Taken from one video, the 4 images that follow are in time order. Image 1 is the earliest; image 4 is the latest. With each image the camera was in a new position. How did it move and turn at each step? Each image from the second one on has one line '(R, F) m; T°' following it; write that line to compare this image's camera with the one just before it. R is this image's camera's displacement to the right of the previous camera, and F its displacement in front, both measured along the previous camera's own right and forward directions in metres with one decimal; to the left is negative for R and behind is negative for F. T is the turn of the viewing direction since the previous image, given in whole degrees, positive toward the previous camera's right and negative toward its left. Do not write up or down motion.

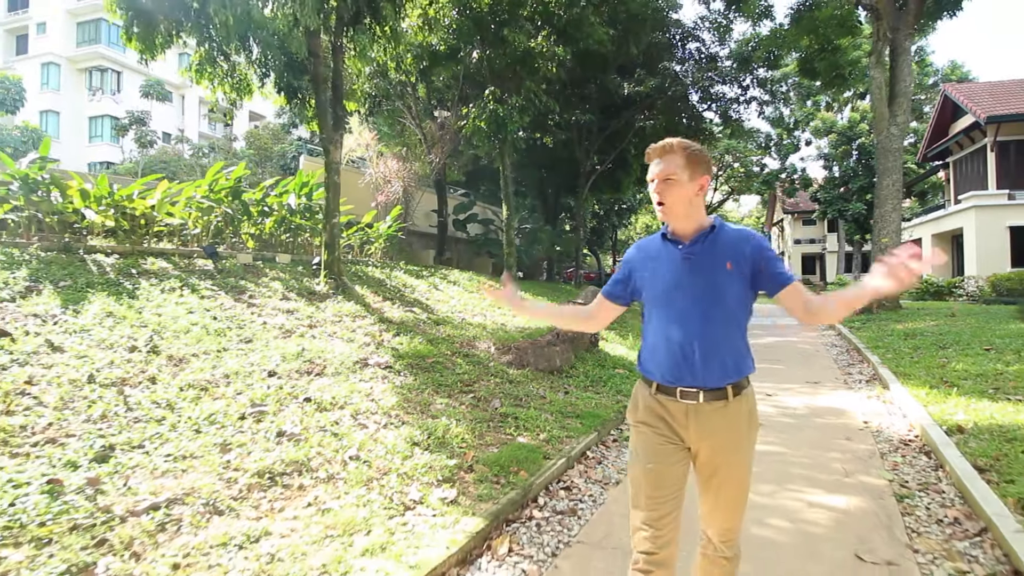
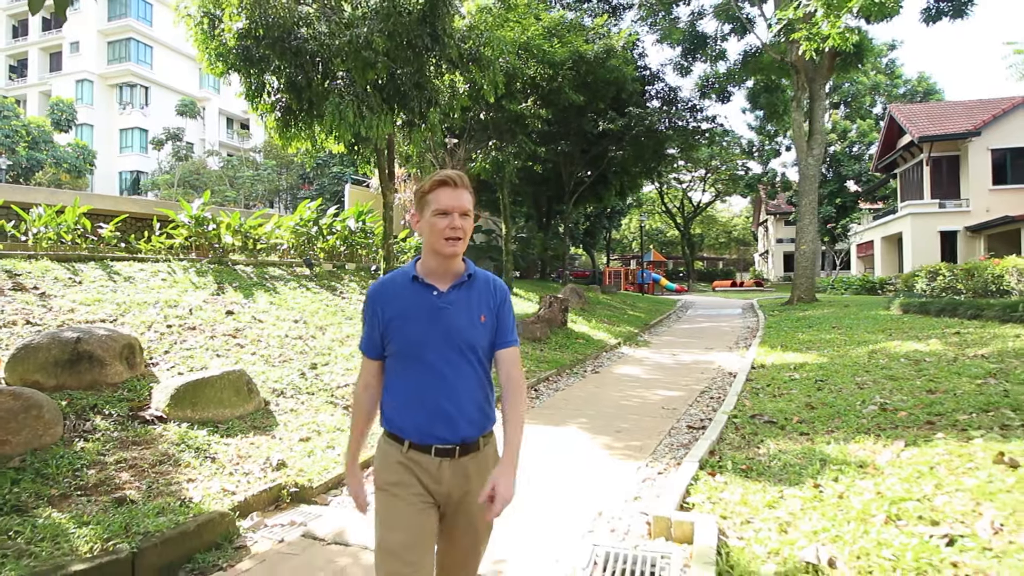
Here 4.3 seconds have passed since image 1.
(+0.1, -3.6) m; 0°
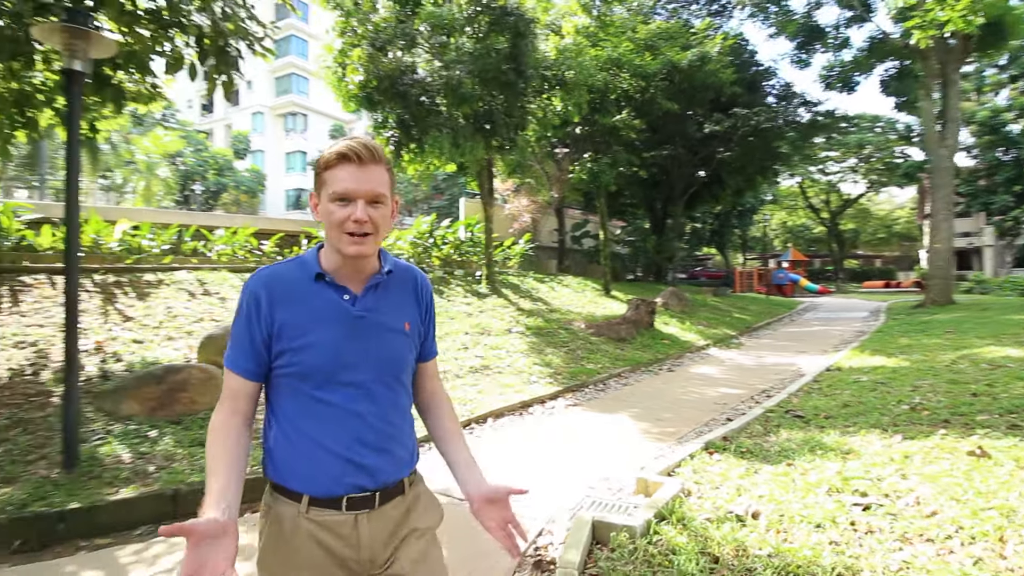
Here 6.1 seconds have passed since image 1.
(+0.9, -0.9) m; -13°
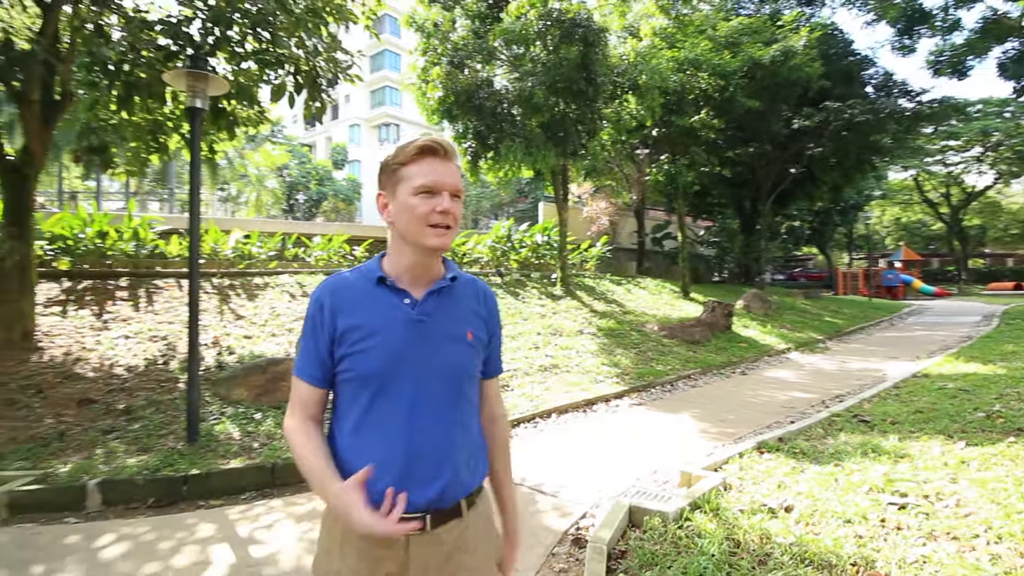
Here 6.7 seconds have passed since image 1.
(+0.3, -0.4) m; -9°
